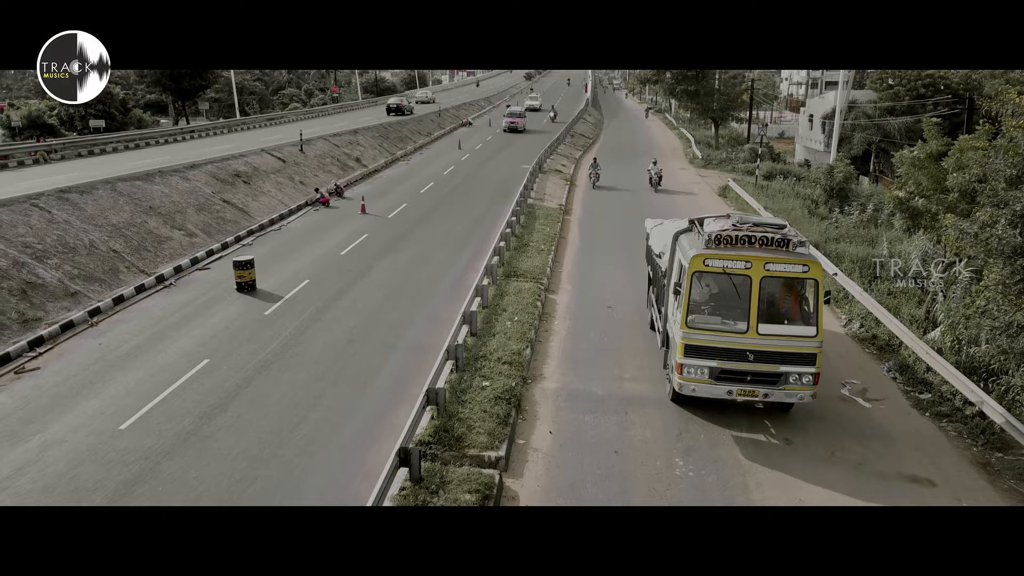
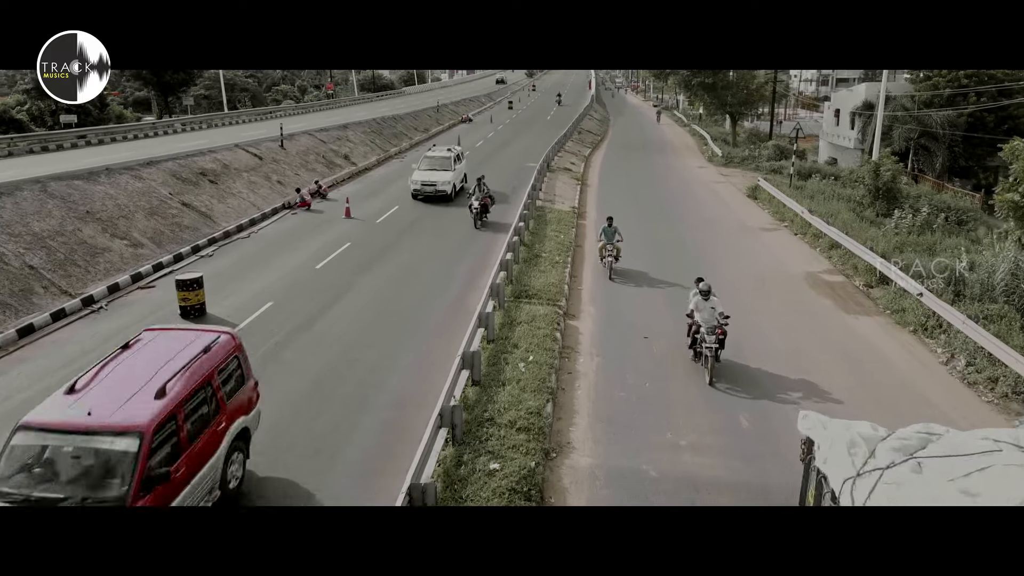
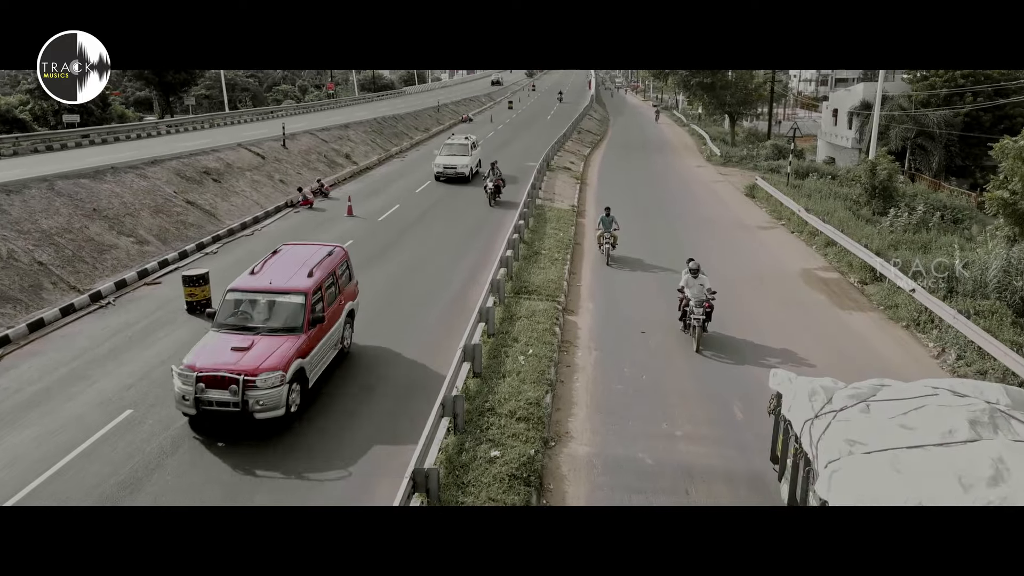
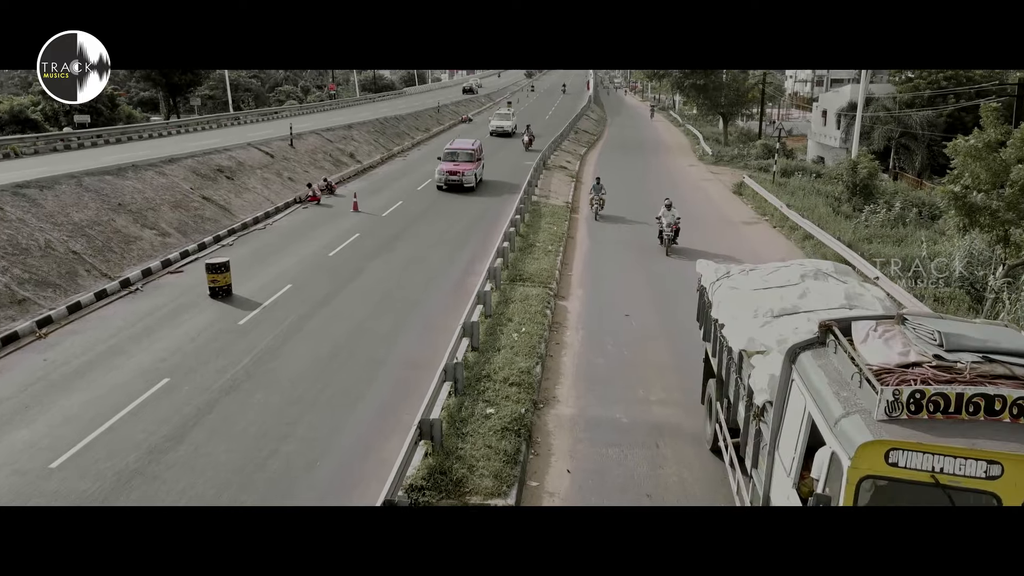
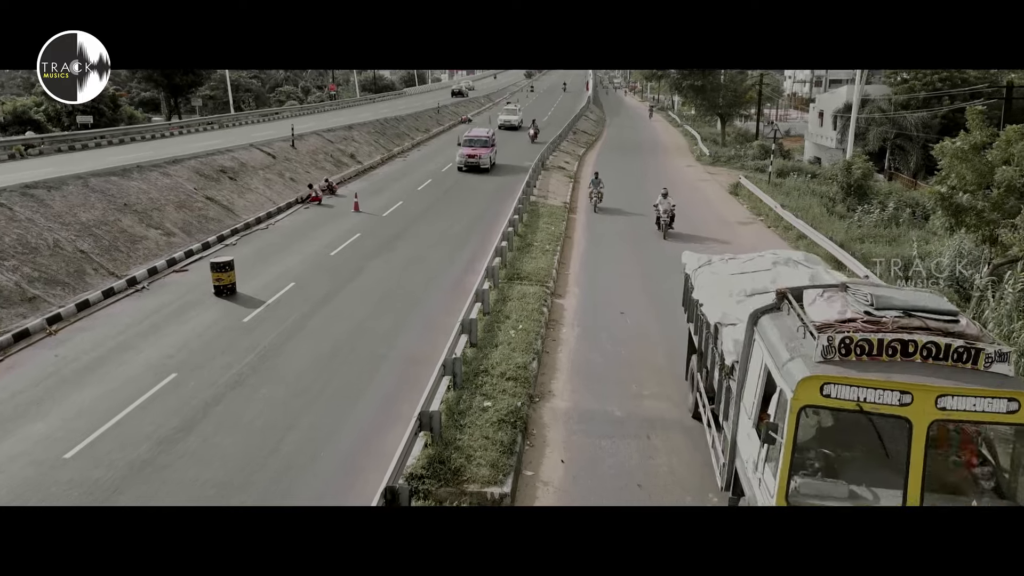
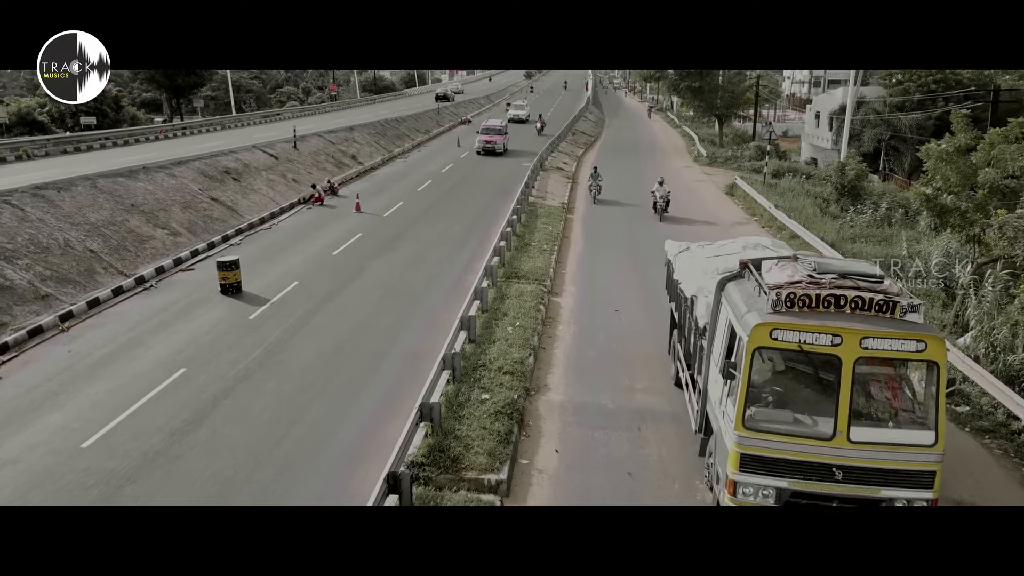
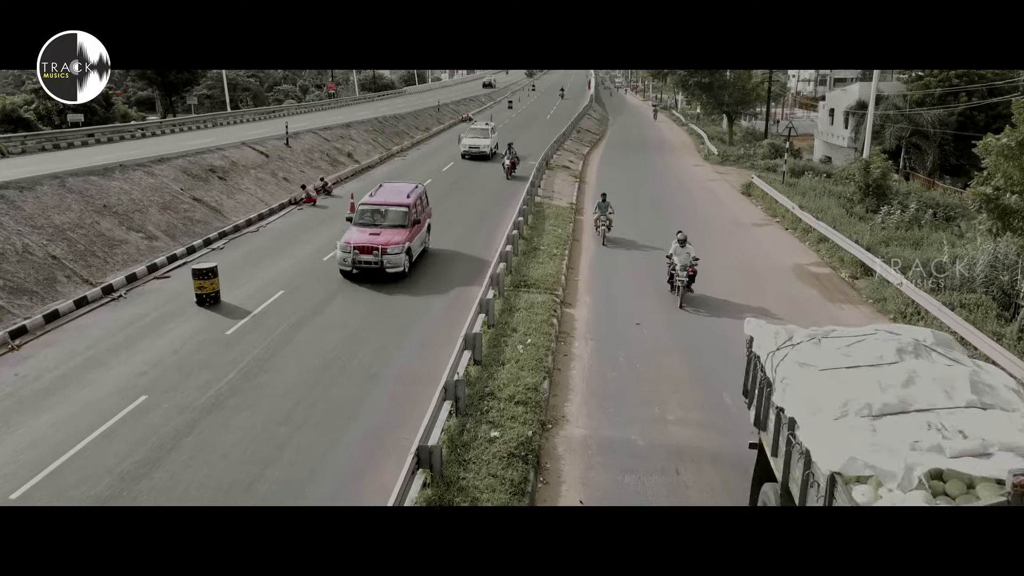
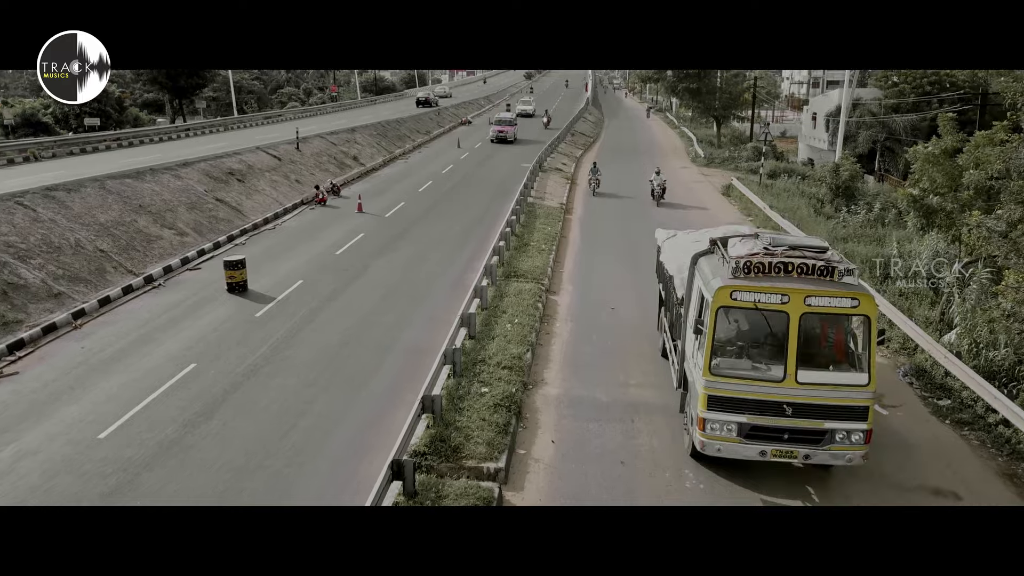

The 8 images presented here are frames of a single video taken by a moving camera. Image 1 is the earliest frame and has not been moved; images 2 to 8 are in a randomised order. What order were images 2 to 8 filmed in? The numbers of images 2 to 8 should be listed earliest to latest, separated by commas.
8, 6, 5, 4, 7, 3, 2
